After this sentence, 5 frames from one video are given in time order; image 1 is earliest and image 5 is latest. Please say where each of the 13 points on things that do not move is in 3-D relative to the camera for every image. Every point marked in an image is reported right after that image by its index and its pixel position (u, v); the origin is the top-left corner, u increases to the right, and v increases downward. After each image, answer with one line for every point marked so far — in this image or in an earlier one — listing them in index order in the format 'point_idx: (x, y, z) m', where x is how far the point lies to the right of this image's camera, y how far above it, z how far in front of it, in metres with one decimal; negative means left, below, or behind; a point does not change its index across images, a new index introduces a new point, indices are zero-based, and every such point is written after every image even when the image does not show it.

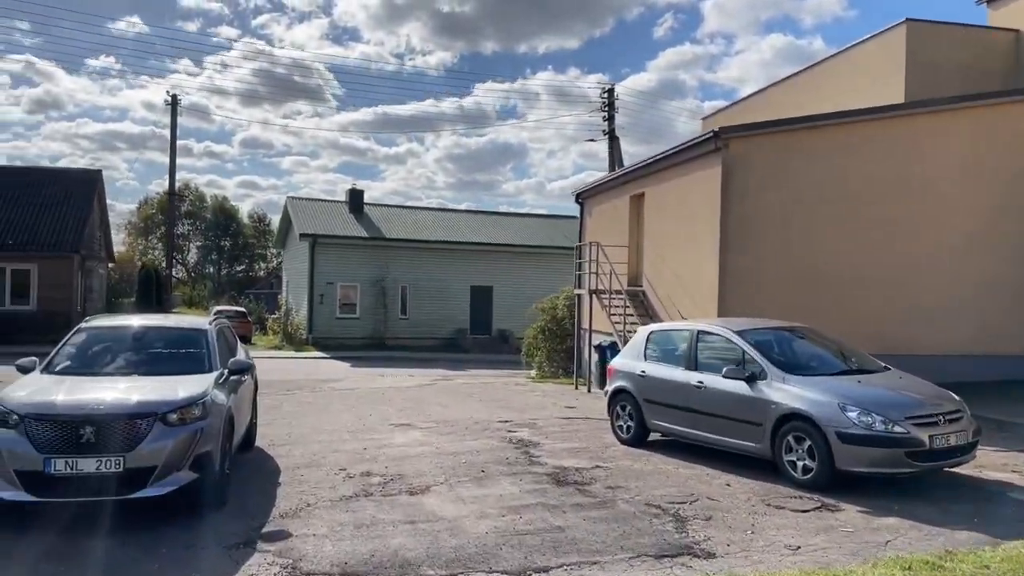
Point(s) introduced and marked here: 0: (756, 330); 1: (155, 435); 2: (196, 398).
0: (+2.9, -0.5, +9.2) m
1: (-3.0, -1.2, +6.4) m
2: (-2.8, -1.0, +6.9) m
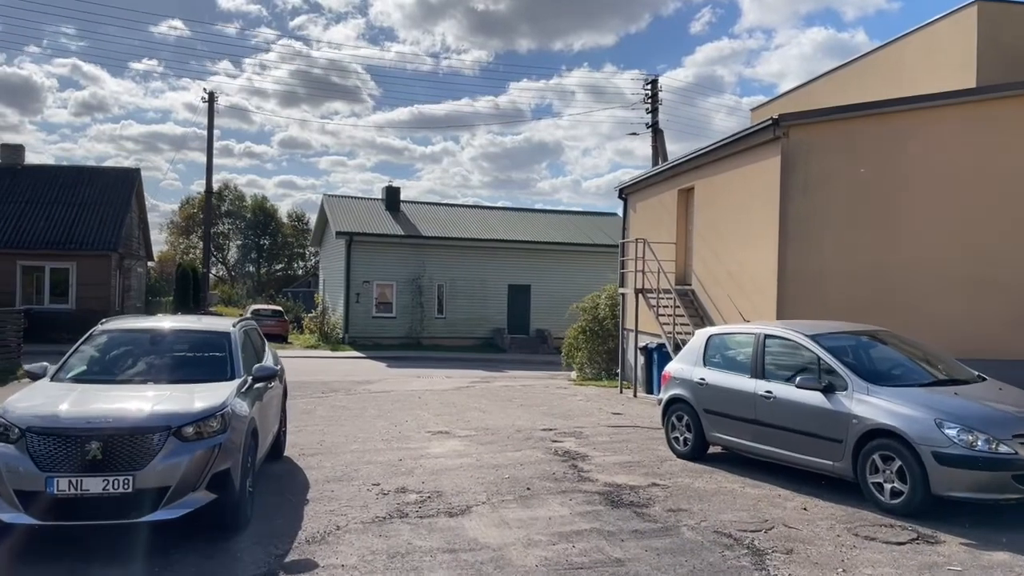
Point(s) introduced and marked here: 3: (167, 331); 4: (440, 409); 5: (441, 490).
0: (+3.4, -0.5, +8.3) m
1: (-2.6, -1.2, +5.8) m
2: (-2.4, -1.0, +6.2) m
3: (-3.6, -0.4, +8.2) m
4: (-1.2, -2.1, +13.4) m
5: (-0.7, -2.0, +7.8) m
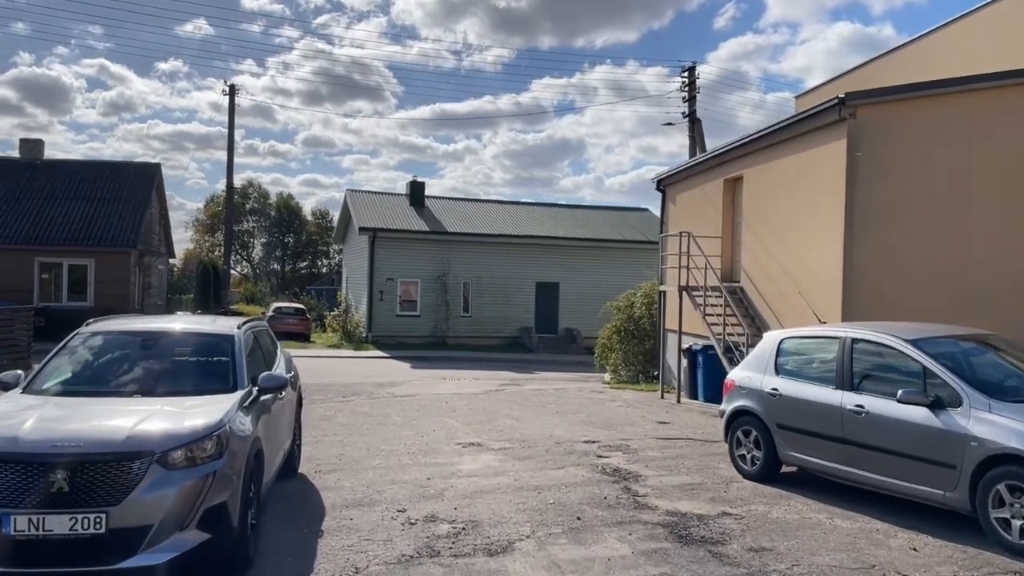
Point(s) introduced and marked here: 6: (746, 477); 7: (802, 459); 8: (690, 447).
0: (+3.8, -0.4, +7.1) m
1: (-2.2, -1.2, +4.8) m
2: (-2.0, -0.9, +5.2) m
3: (-3.2, -0.4, +7.2) m
4: (-0.7, -2.0, +12.3) m
5: (-0.3, -2.0, +6.7) m
6: (+2.4, -2.0, +8.1) m
7: (+2.8, -1.7, +7.6) m
8: (+2.2, -2.0, +9.8) m
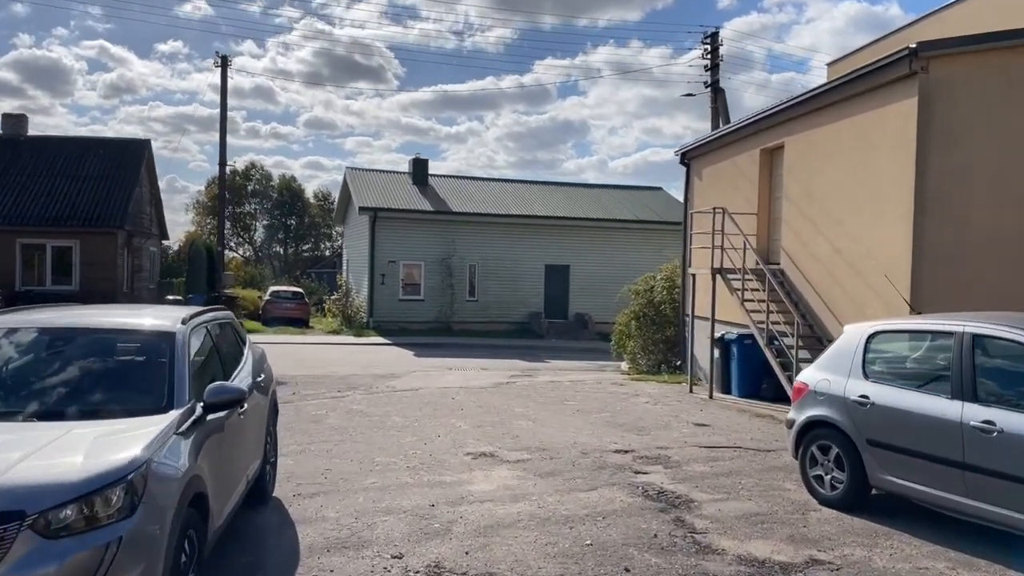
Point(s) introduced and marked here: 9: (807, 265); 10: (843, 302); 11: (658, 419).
0: (+4.0, -0.3, +5.5) m
1: (-2.0, -1.1, +3.2) m
2: (-1.8, -0.9, +3.7) m
3: (-3.0, -0.3, +5.6) m
4: (-0.5, -1.8, +10.8) m
5: (-0.1, -1.9, +5.1) m
6: (+2.6, -1.8, +6.5) m
7: (+3.0, -1.5, +6.0) m
8: (+2.4, -1.8, +8.2) m
9: (+4.7, +0.4, +12.5) m
10: (+4.9, -0.2, +11.5) m
11: (+2.0, -1.8, +10.9) m
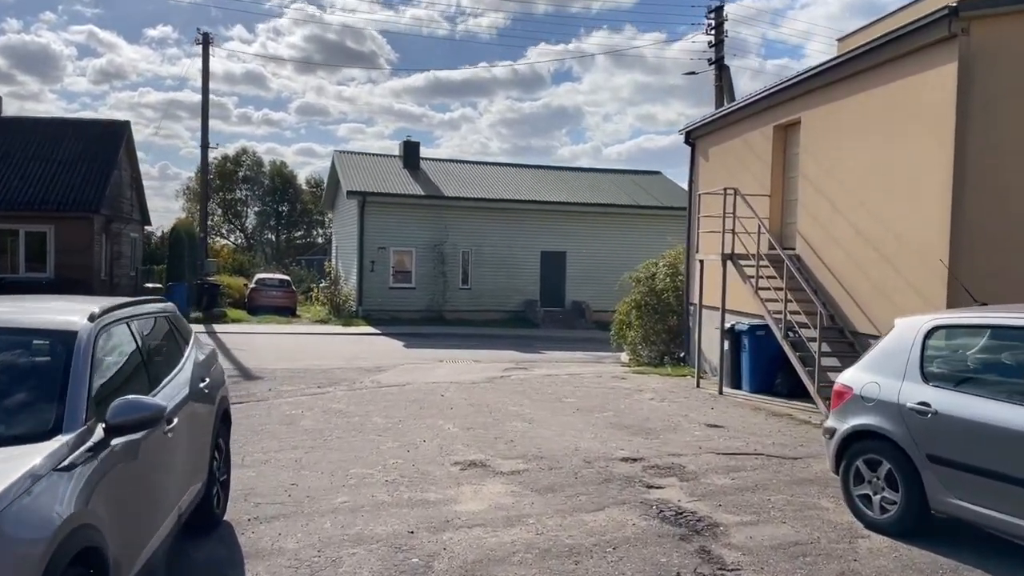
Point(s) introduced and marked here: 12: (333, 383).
0: (+3.9, -0.2, +4.5) m
1: (-2.1, -1.1, +2.2) m
2: (-1.8, -0.8, +2.6) m
3: (-3.0, -0.2, +4.6) m
4: (-0.5, -1.6, +9.8) m
5: (-0.2, -1.8, +4.1) m
6: (+2.6, -1.7, +5.5) m
7: (+3.0, -1.4, +5.0) m
8: (+2.4, -1.7, +7.2) m
9: (+4.6, +0.6, +11.5) m
10: (+4.8, 0.0, +10.5) m
11: (+1.9, -1.7, +9.9) m
12: (-3.1, -1.6, +13.4) m
